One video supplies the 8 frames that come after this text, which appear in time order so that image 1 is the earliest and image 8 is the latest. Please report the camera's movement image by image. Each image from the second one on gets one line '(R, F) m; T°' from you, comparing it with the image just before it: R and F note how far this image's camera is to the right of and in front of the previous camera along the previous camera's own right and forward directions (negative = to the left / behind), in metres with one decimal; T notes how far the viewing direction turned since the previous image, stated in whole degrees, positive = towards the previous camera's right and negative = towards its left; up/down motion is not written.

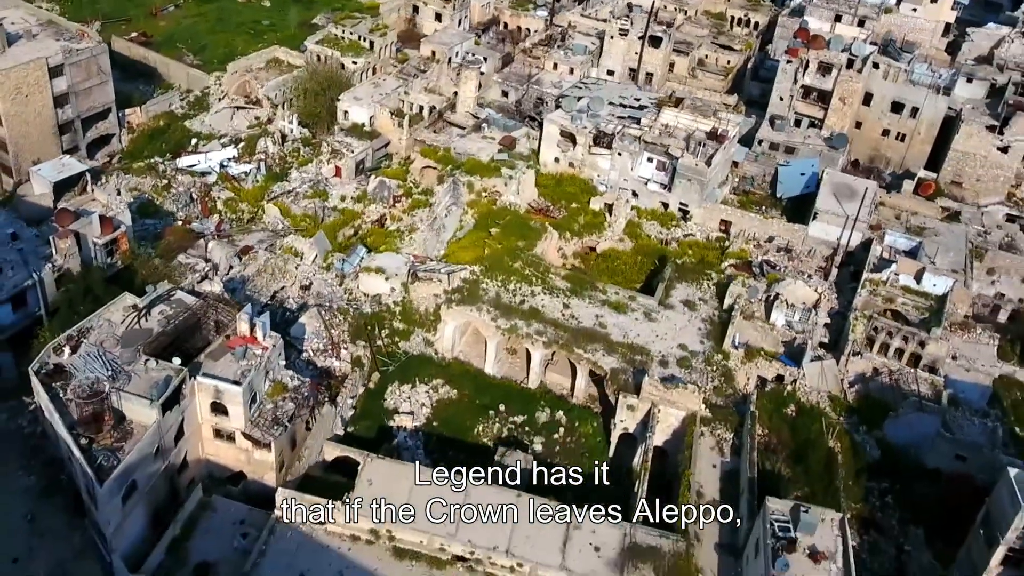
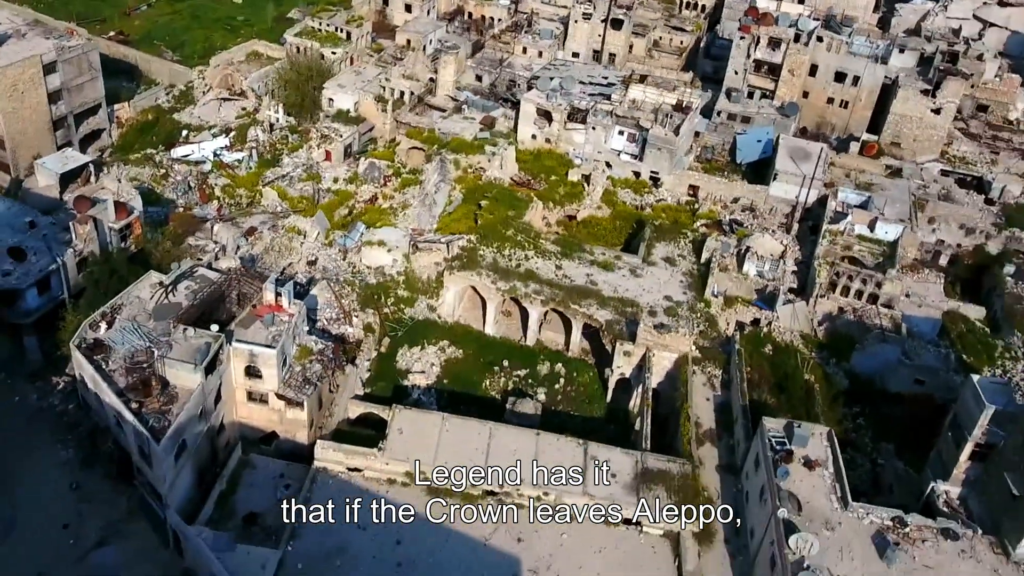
(-2.6, -2.5) m; +4°
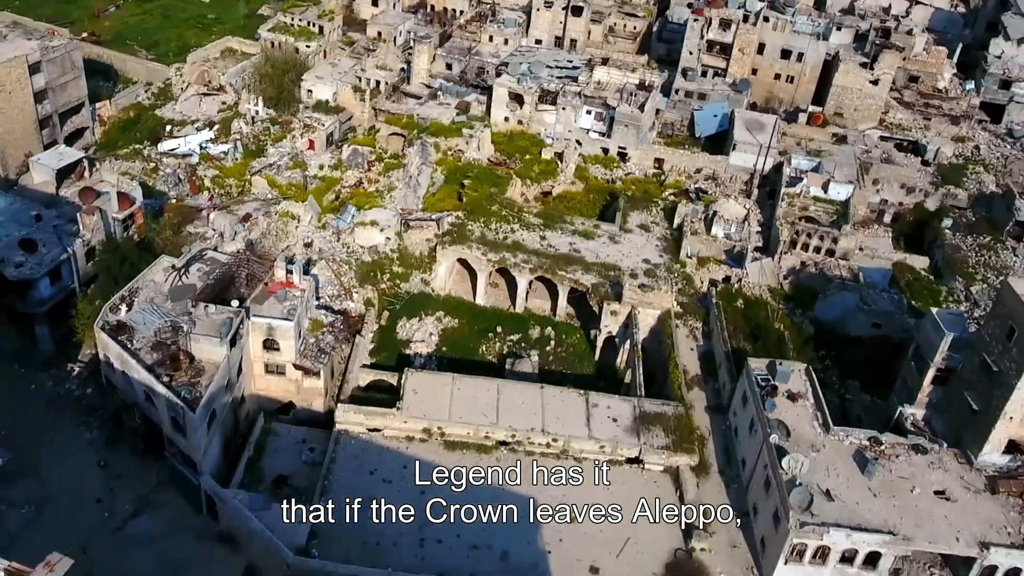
(-2.3, -2.2) m; +4°
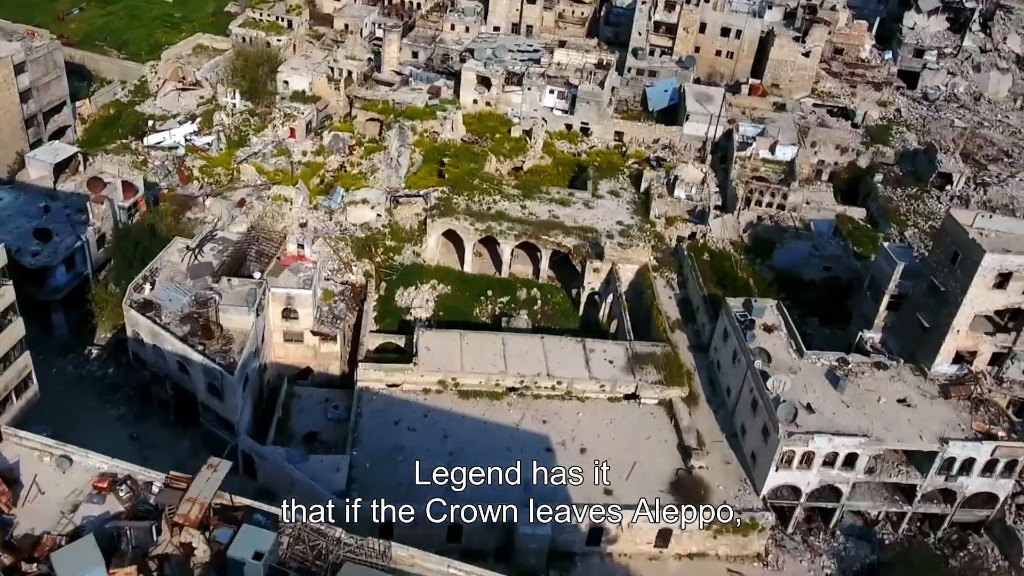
(-3.1, -2.8) m; +5°
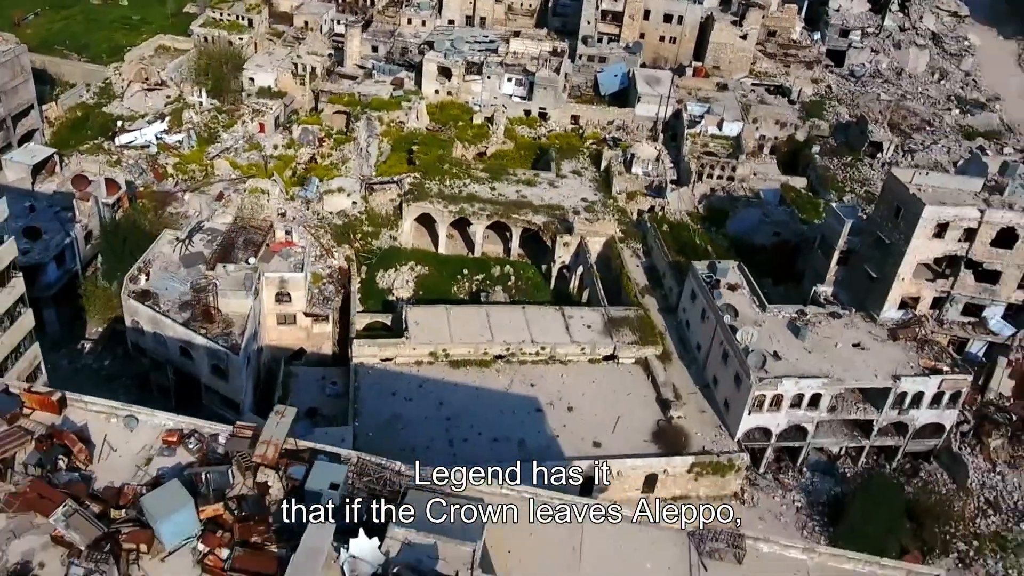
(-2.0, -2.1) m; +4°
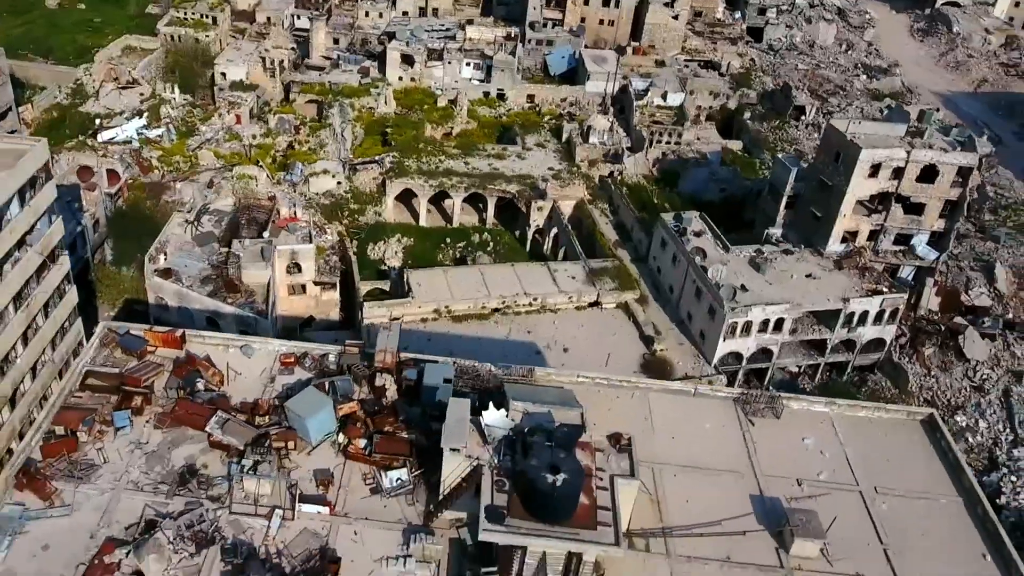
(-4.1, -3.5) m; +6°
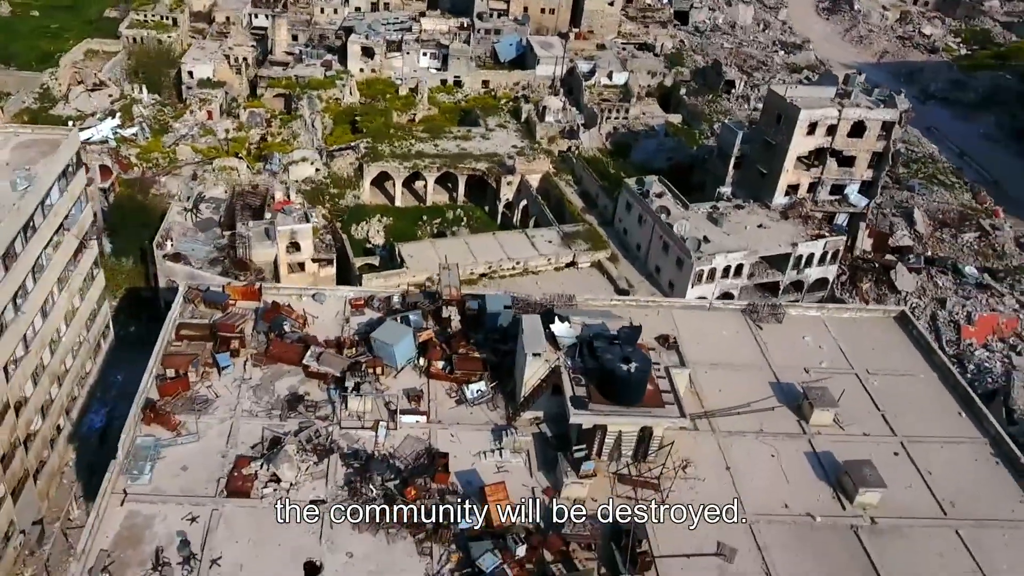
(-3.9, -3.3) m; +6°
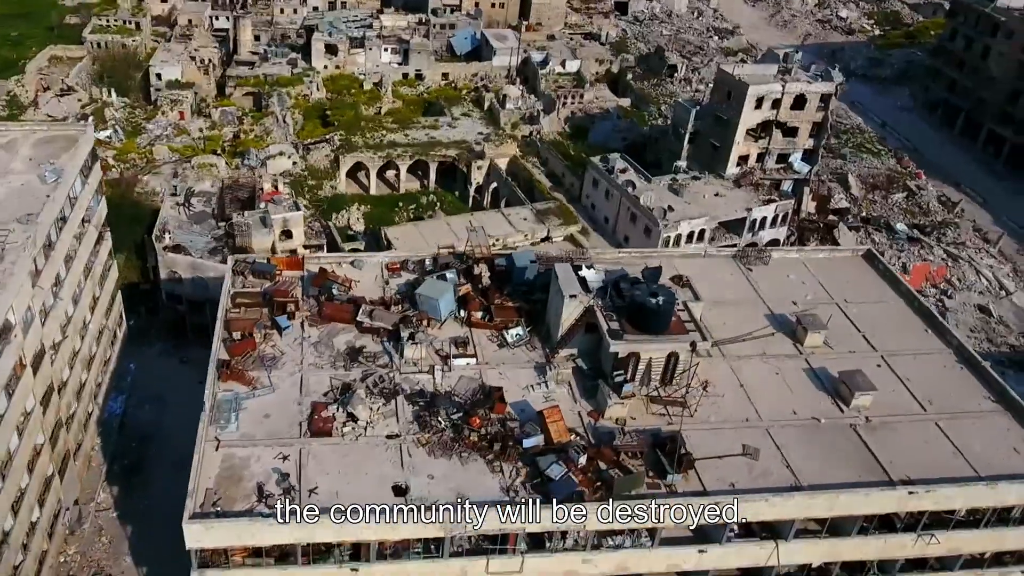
(-3.2, -2.7) m; +5°
